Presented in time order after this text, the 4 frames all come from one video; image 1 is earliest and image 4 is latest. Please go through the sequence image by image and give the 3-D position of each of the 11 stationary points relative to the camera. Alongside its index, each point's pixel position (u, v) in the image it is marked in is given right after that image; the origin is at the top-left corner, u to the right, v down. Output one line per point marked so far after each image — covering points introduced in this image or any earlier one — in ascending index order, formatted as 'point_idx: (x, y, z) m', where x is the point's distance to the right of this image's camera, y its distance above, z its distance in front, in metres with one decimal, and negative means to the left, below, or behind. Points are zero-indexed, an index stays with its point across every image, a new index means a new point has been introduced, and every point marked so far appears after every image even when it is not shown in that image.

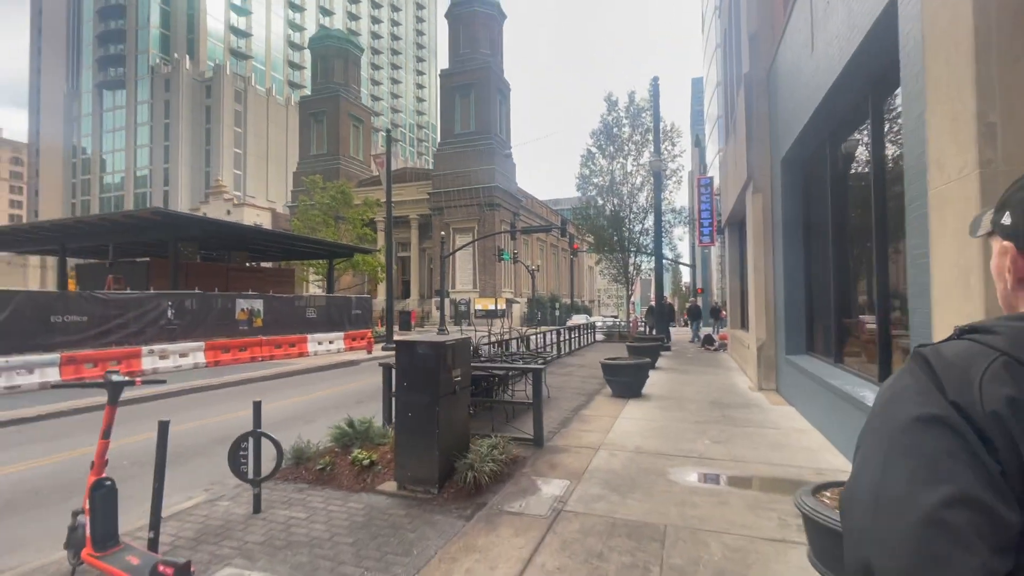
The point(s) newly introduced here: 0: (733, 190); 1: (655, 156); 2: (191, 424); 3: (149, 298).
0: (+5.9, +2.6, +12.9) m
1: (+5.4, +5.0, +18.0) m
2: (-5.3, -2.3, +7.9) m
3: (-11.0, -0.3, +14.4) m
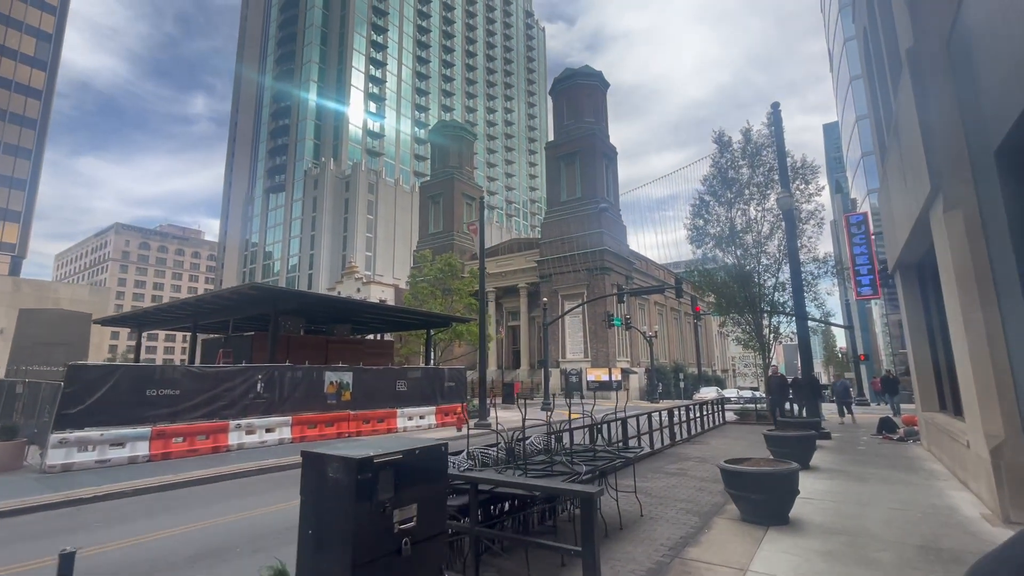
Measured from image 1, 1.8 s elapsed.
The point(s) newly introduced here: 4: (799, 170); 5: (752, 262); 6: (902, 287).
0: (+7.7, +1.4, +9.4) m
1: (+8.4, +3.0, +14.8) m
2: (-4.3, -3.3, +6.7) m
3: (-8.2, -2.5, +14.6) m
4: (+11.2, +4.6, +18.7) m
5: (+9.7, +1.1, +19.5) m
6: (+9.3, 0.0, +11.4) m
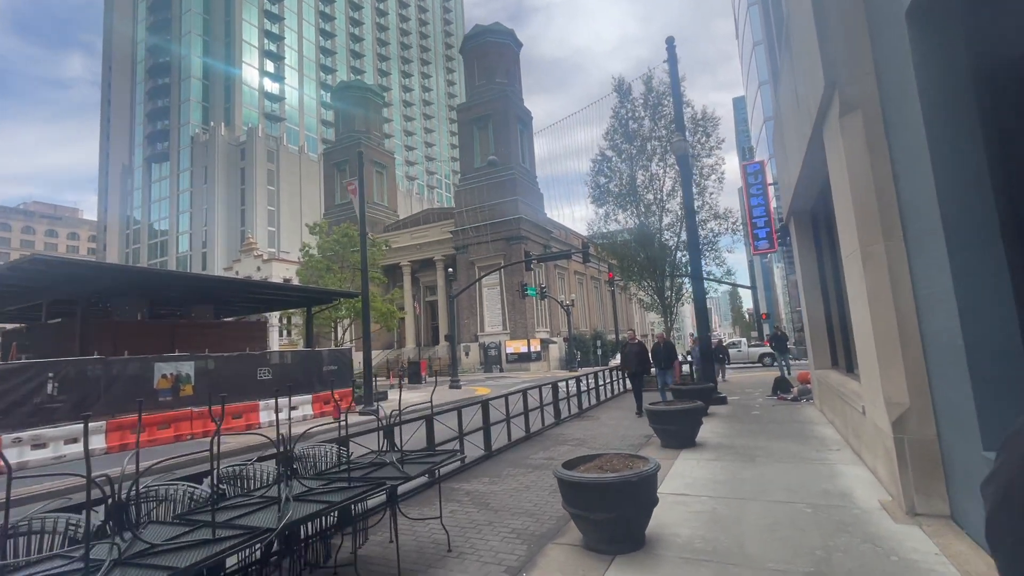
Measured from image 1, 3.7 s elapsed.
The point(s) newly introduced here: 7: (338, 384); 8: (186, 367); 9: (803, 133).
0: (+4.8, +2.3, +8.2) m
1: (+4.7, +4.2, +13.5) m
2: (-6.5, -2.9, +4.1) m
3: (-11.5, -1.9, +11.3) m
4: (+6.9, +6.1, +17.6) m
5: (+5.5, +2.6, +18.4) m
6: (+6.2, +1.1, +10.4) m
7: (-6.7, -3.7, +18.5) m
8: (-9.6, -2.3, +14.2) m
9: (+4.4, +2.3, +7.2) m
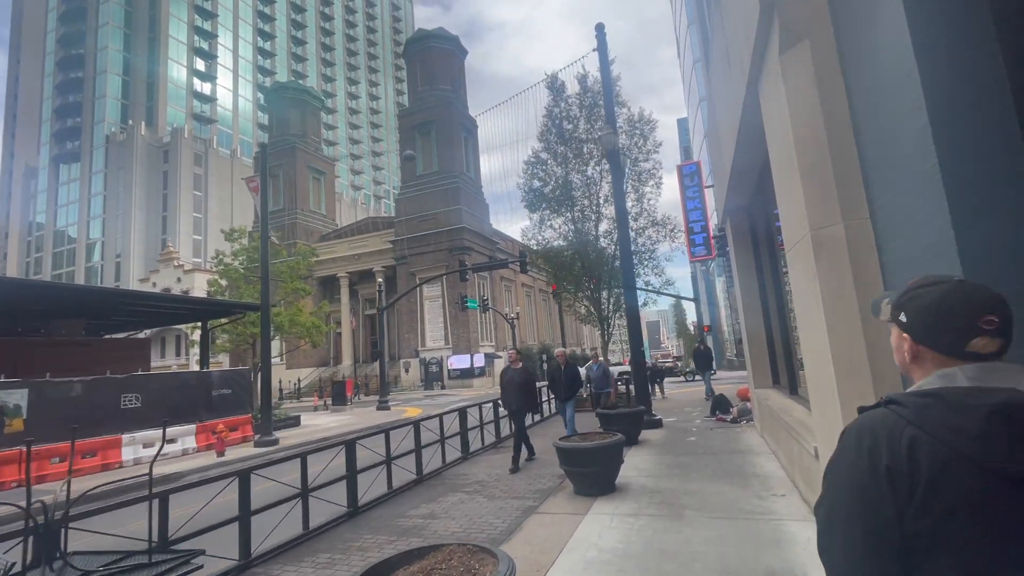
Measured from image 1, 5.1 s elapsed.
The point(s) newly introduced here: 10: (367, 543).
0: (+3.2, +2.2, +7.0) m
1: (+2.5, +4.0, +12.4) m
2: (-7.8, -2.9, +1.7) m
3: (-13.4, -2.1, +8.4) m
4: (+4.3, +5.8, +16.7) m
5: (+2.8, +2.2, +17.2) m
6: (+4.3, +1.0, +9.3) m
7: (-9.3, -4.1, +16.0) m
8: (-11.7, -2.6, +11.5) m
9: (+2.8, +2.3, +6.0) m
10: (-1.5, -2.6, +4.9) m
